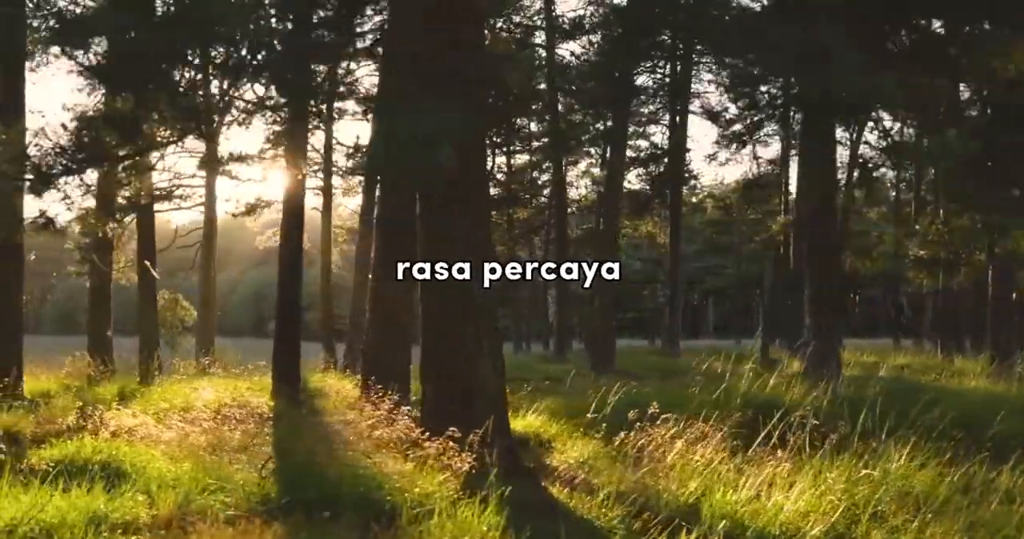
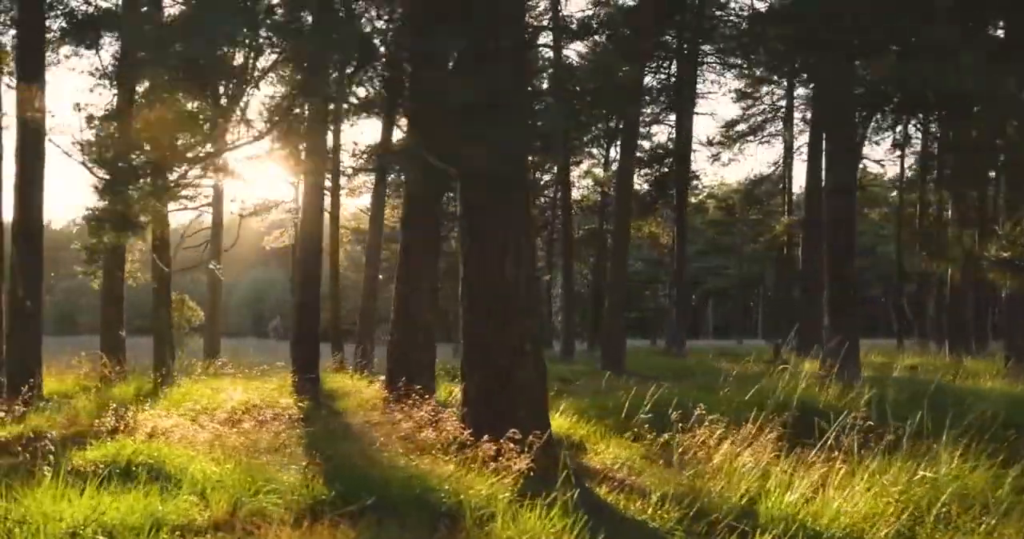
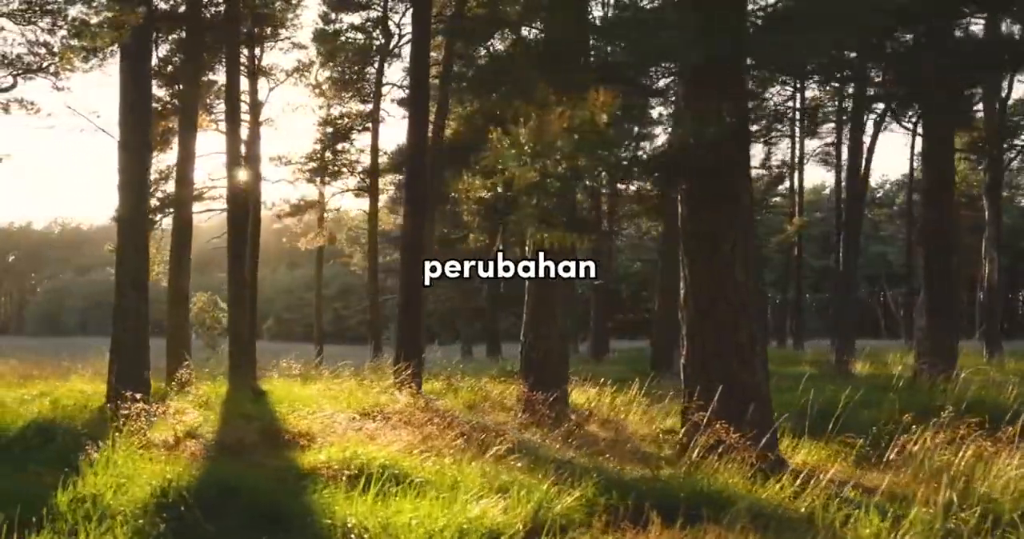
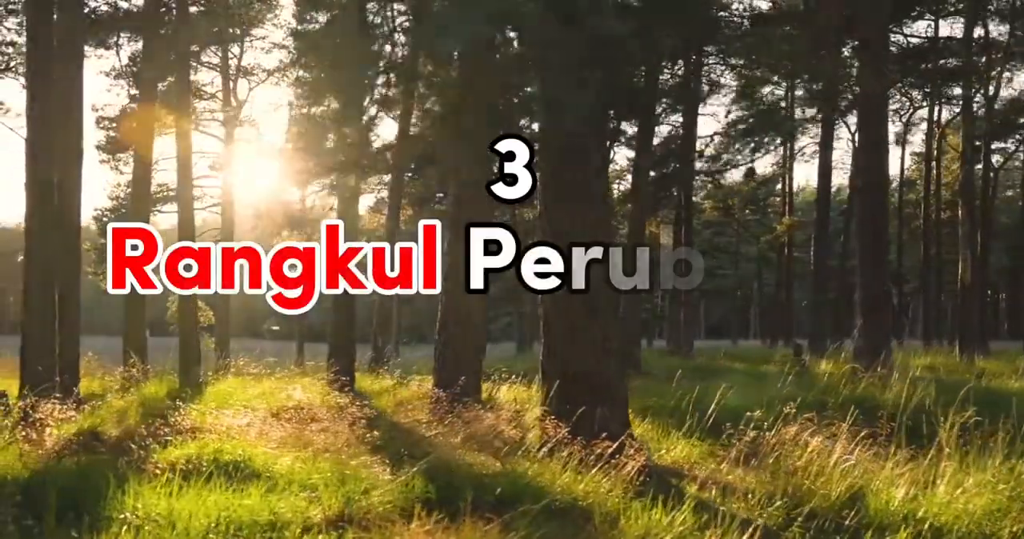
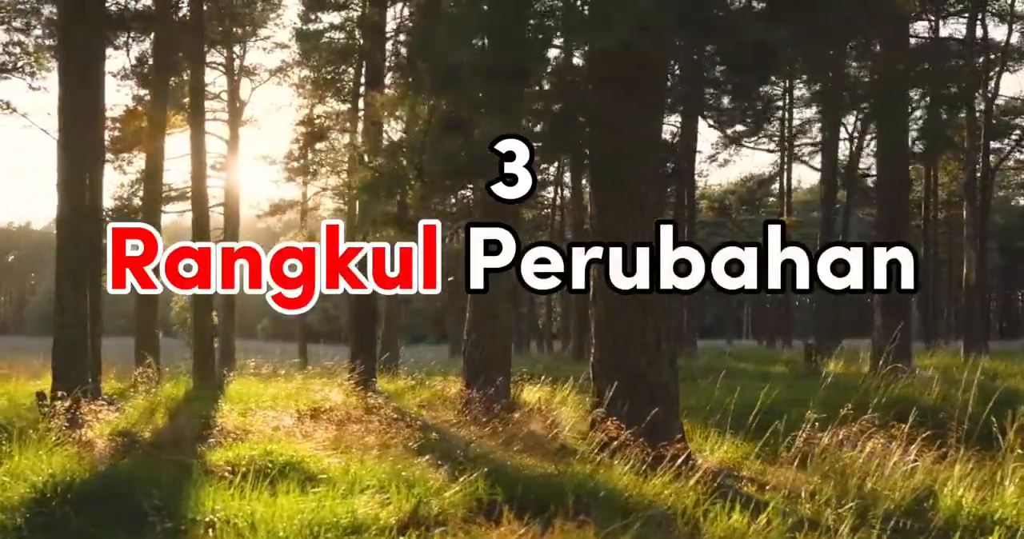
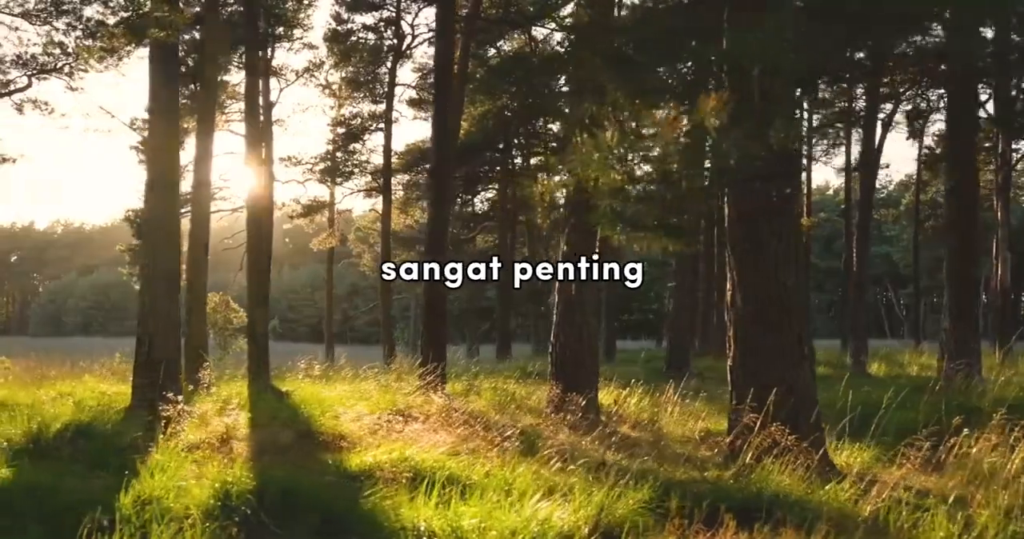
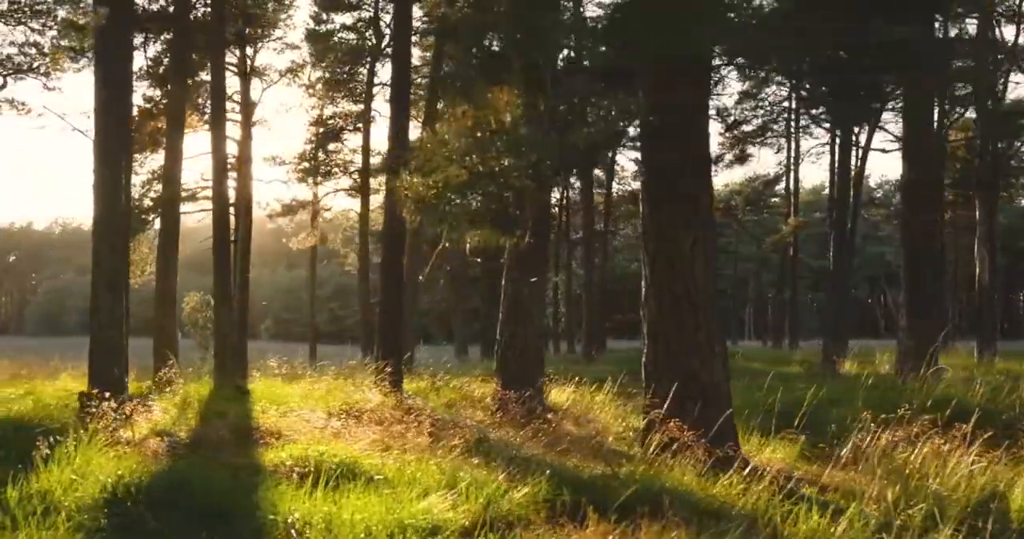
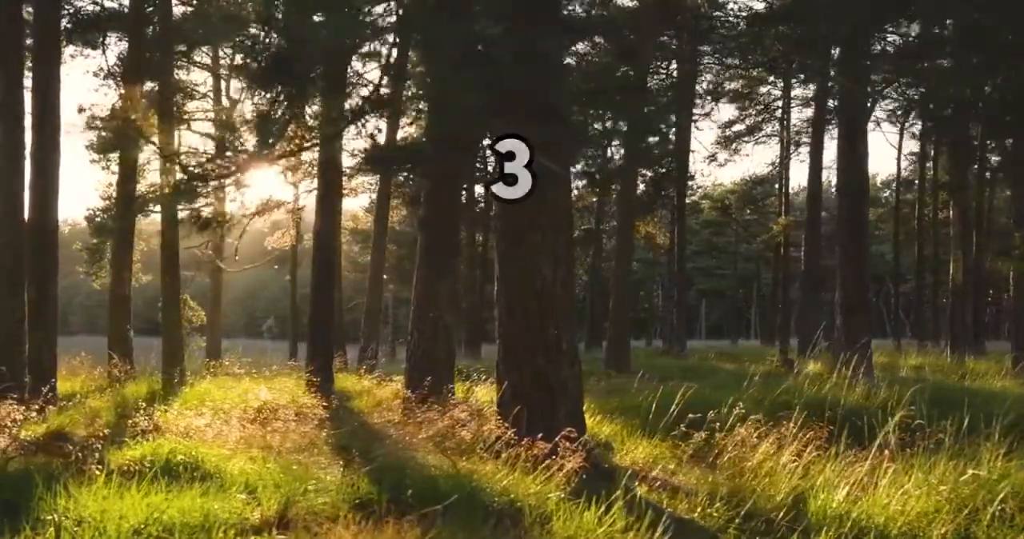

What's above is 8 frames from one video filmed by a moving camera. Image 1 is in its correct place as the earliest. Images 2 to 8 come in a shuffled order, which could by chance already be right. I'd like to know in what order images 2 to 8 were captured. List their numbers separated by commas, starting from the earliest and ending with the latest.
2, 8, 4, 5, 7, 3, 6
